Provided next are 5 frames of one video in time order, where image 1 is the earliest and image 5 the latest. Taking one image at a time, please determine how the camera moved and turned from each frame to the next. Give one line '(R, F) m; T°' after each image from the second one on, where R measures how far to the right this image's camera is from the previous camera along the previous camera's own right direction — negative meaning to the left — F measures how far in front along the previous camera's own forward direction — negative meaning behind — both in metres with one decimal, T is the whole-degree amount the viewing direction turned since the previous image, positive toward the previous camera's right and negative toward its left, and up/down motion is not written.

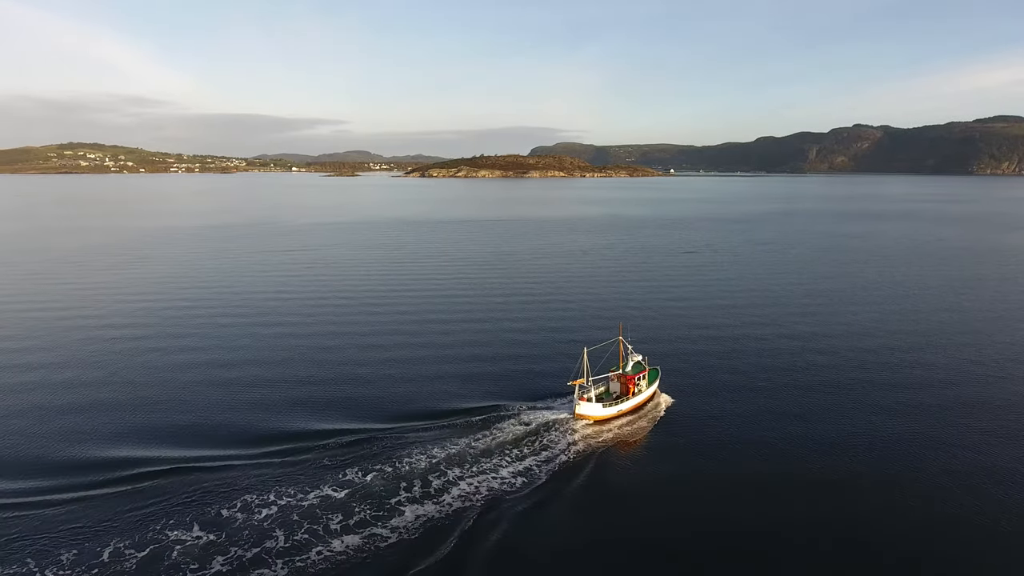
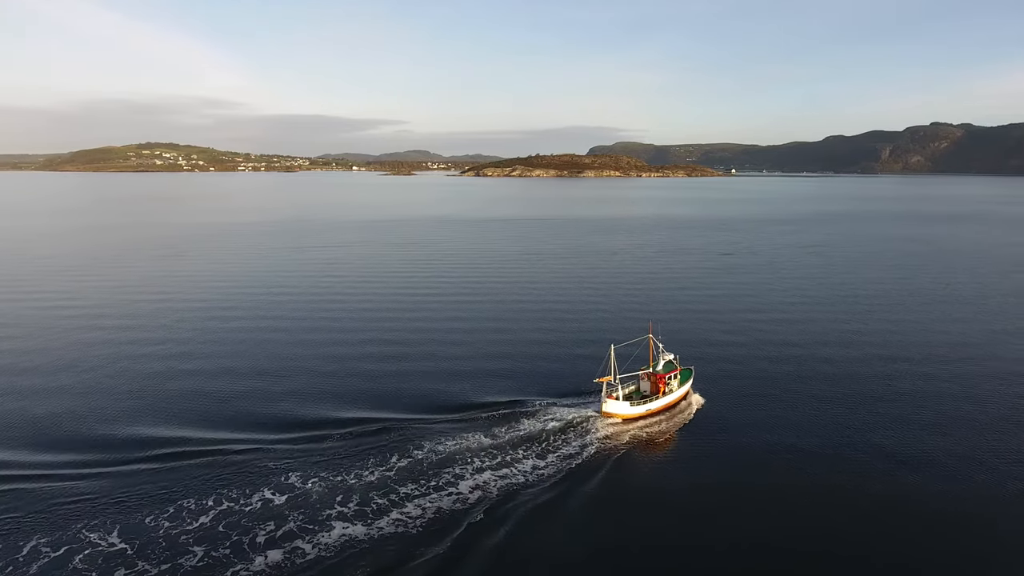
(+1.4, 0.0) m; -5°
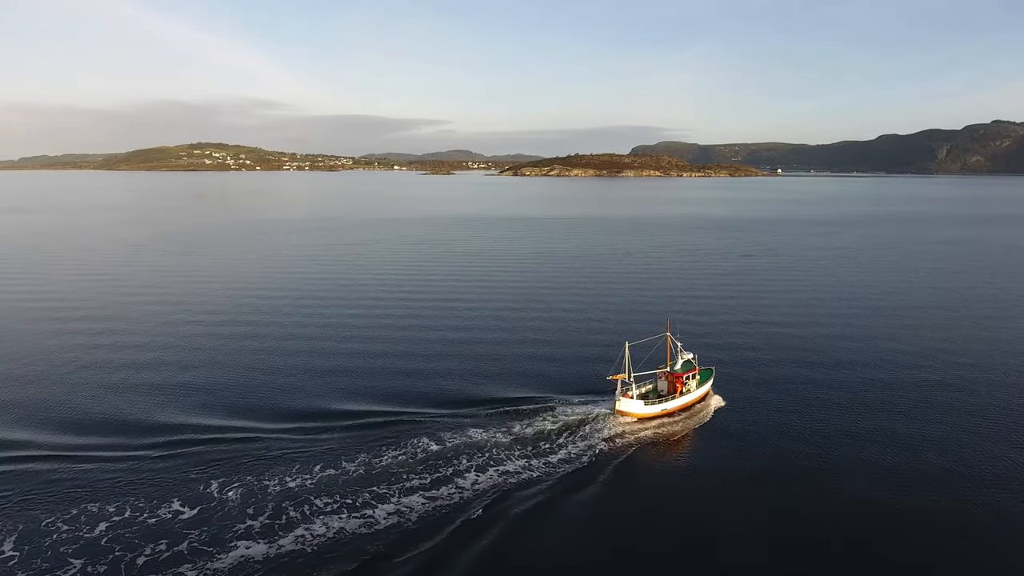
(+1.2, -0.4) m; -4°
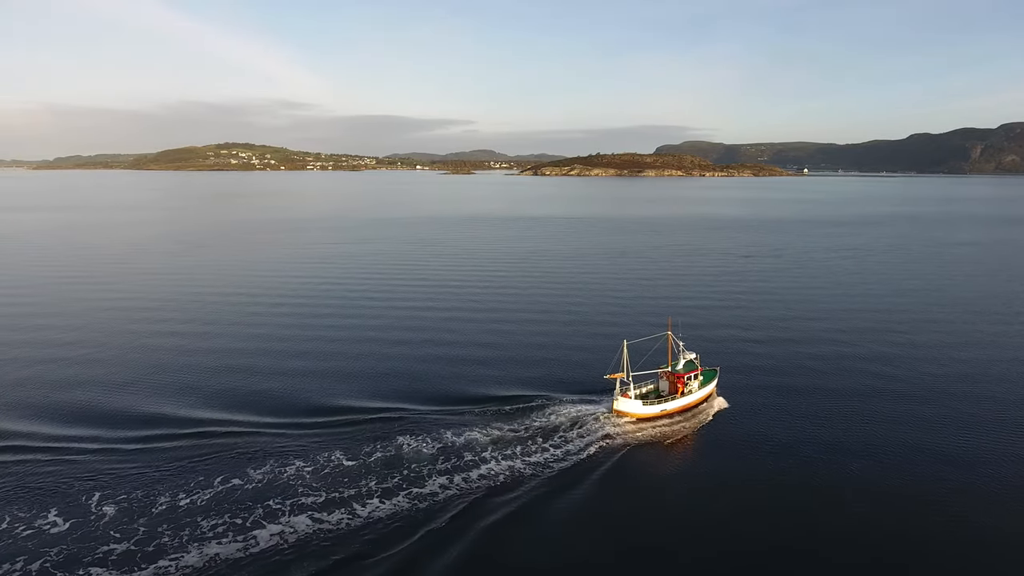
(+1.2, -0.1) m; -2°
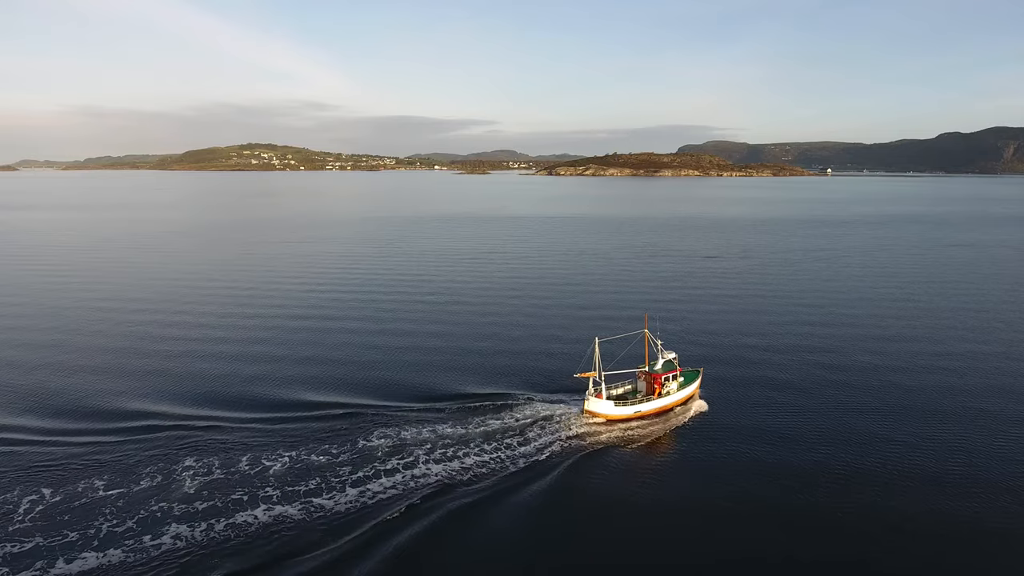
(+2.5, 0.0) m; -2°
